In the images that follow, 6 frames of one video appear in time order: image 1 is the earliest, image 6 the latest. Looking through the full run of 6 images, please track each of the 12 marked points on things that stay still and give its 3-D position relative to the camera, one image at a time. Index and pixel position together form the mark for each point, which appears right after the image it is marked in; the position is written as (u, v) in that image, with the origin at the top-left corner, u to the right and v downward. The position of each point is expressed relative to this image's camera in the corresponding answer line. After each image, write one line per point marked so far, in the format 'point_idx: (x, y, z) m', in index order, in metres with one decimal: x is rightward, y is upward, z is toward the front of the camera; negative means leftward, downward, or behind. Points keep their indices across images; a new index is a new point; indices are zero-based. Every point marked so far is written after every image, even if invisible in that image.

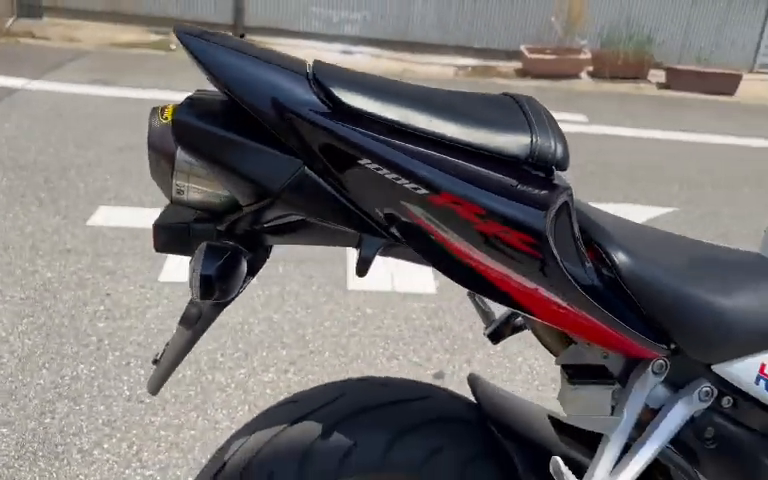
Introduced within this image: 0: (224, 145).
0: (-0.2, +0.1, +1.0) m
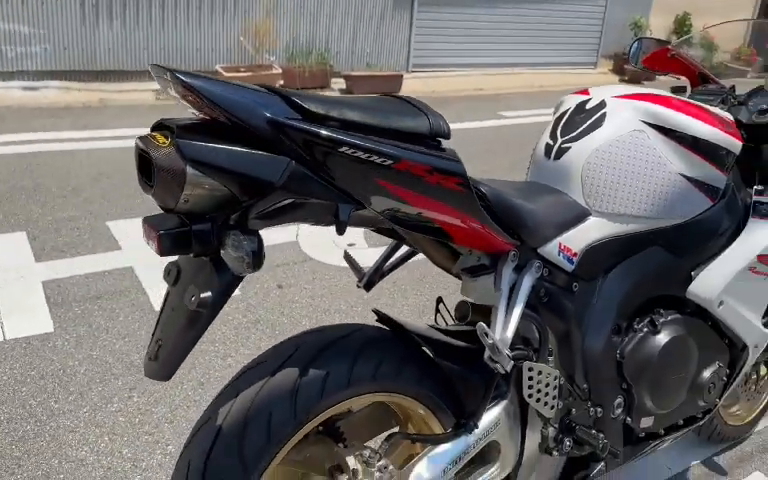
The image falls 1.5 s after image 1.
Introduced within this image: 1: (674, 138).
0: (-0.3, +0.2, +1.3) m
1: (+0.8, +0.3, +1.8) m
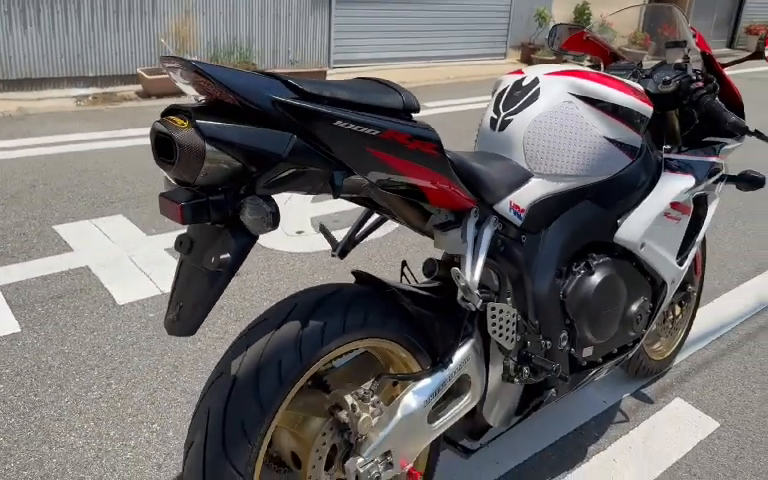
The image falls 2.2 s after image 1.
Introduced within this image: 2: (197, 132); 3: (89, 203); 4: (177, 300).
0: (-0.3, +0.2, +1.5) m
1: (+0.7, +0.4, +2.2) m
2: (-0.4, +0.2, +1.5) m
3: (-2.0, +0.3, +4.6) m
4: (-0.5, -0.1, +1.6) m
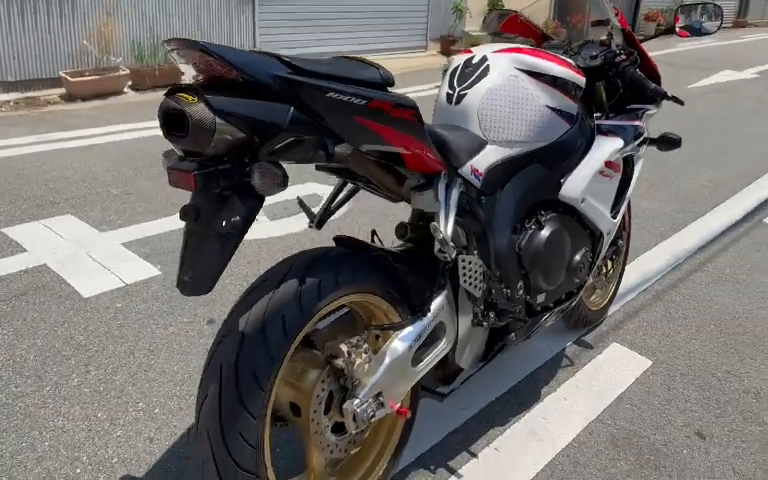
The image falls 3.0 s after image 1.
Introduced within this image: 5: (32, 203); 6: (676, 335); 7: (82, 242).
0: (-0.3, +0.3, +1.7) m
1: (+0.6, +0.6, +2.5) m
2: (-0.4, +0.3, +1.7) m
3: (-2.4, +0.2, +4.6) m
4: (-0.5, -0.1, +1.8) m
5: (-2.4, +0.3, +4.6) m
6: (+1.6, -0.5, +3.8) m
7: (-1.8, 0.0, +4.1) m
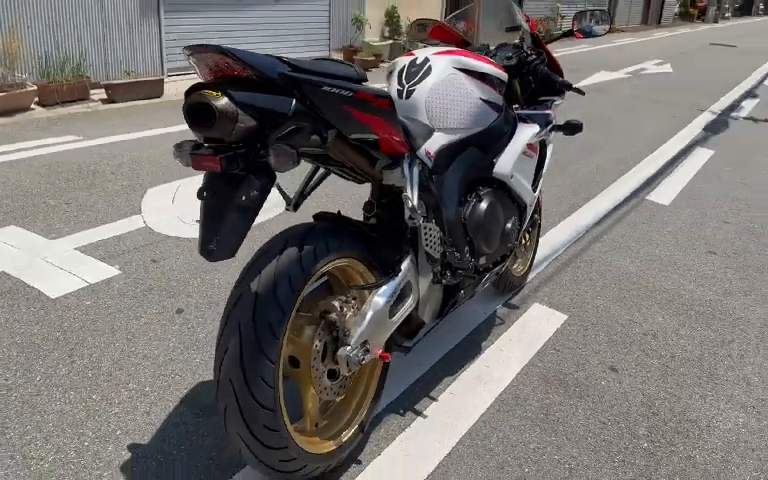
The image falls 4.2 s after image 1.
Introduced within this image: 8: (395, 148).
0: (-0.4, +0.4, +2.1) m
1: (+0.4, +0.7, +3.0) m
2: (-0.5, +0.4, +2.0) m
3: (-2.8, +0.1, +4.6) m
4: (-0.5, 0.0, +2.1) m
5: (-2.9, +0.2, +4.6) m
6: (+1.3, -0.4, +4.4) m
7: (-2.2, -0.1, +4.2) m
8: (0.0, +0.3, +2.5) m
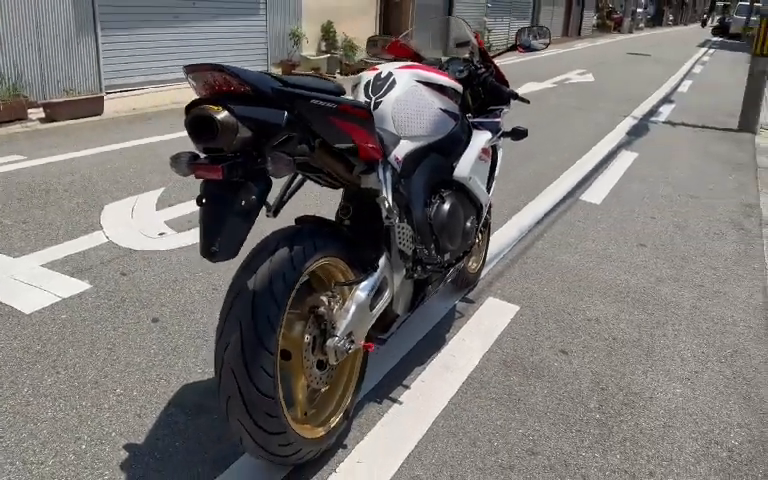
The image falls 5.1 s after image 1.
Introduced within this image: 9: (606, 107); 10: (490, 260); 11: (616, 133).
0: (-0.4, +0.4, +2.3) m
1: (+0.2, +0.7, +3.3) m
2: (-0.5, +0.4, +2.2) m
3: (-3.1, 0.0, +4.6) m
4: (-0.6, 0.0, +2.3) m
5: (-3.1, 0.0, +4.6) m
6: (+1.1, -0.3, +4.7) m
7: (-2.4, -0.2, +4.2) m
8: (-0.1, +0.4, +2.8) m
9: (+4.1, +2.4, +12.3) m
10: (+0.8, -0.1, +5.1) m
11: (+3.4, +1.6, +10.0) m
